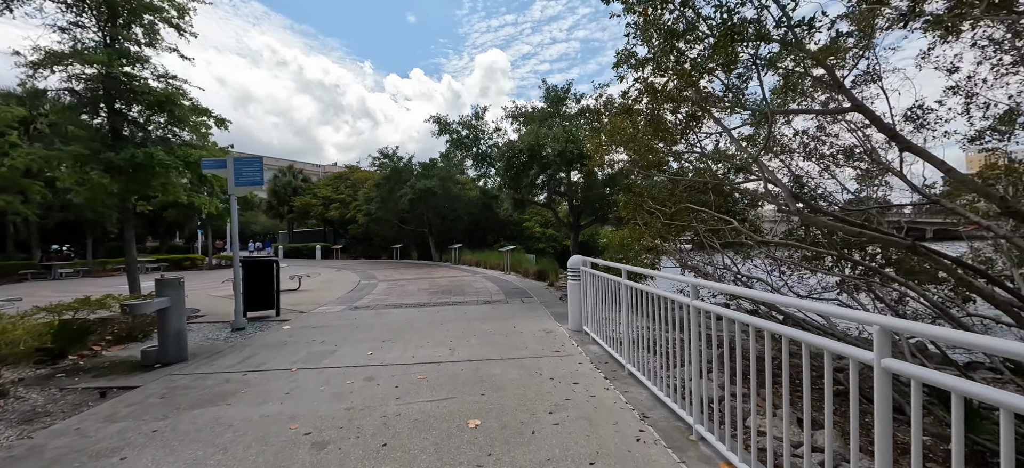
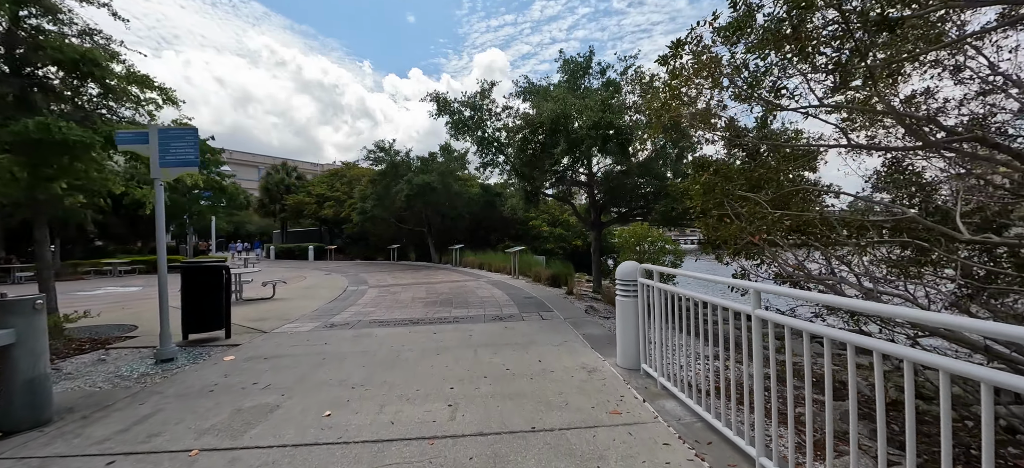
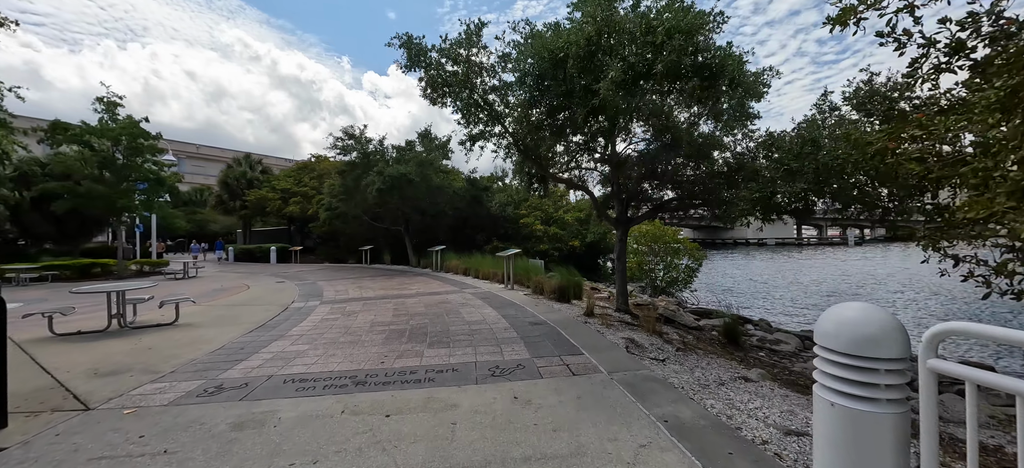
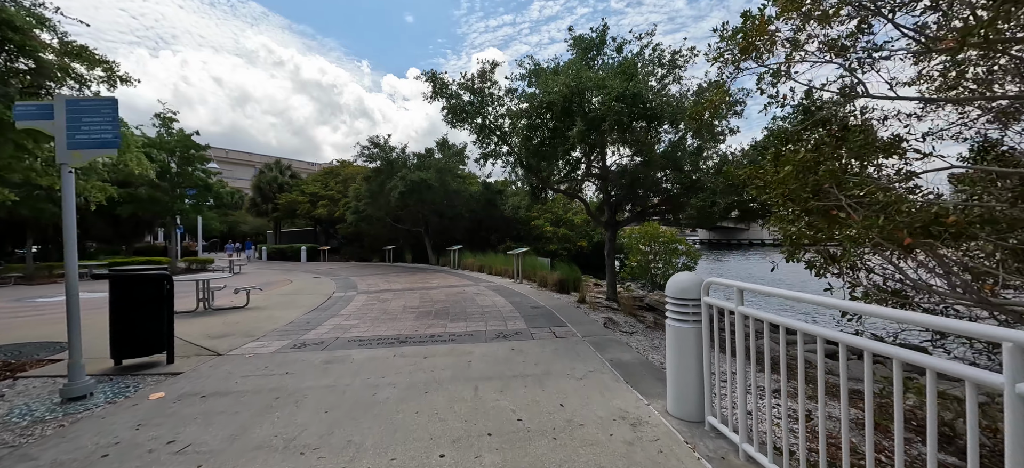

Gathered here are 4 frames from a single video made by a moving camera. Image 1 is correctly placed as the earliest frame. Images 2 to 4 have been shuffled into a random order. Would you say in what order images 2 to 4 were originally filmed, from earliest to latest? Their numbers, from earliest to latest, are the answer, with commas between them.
2, 4, 3
